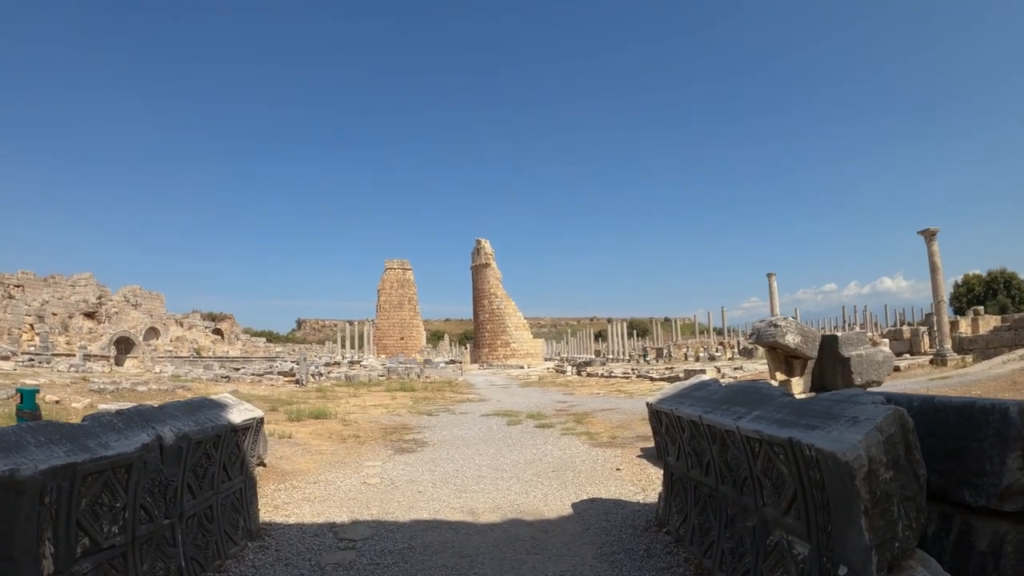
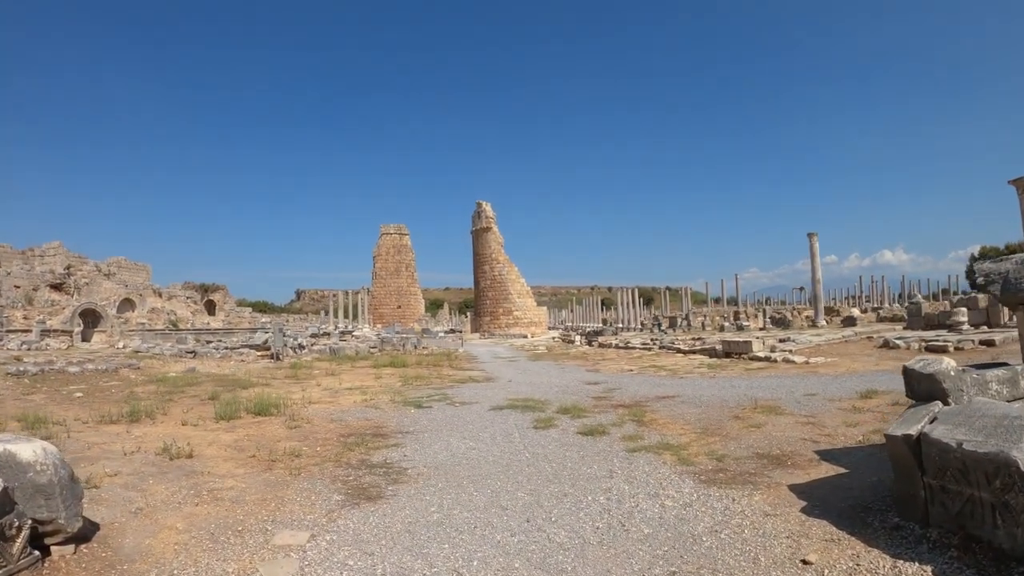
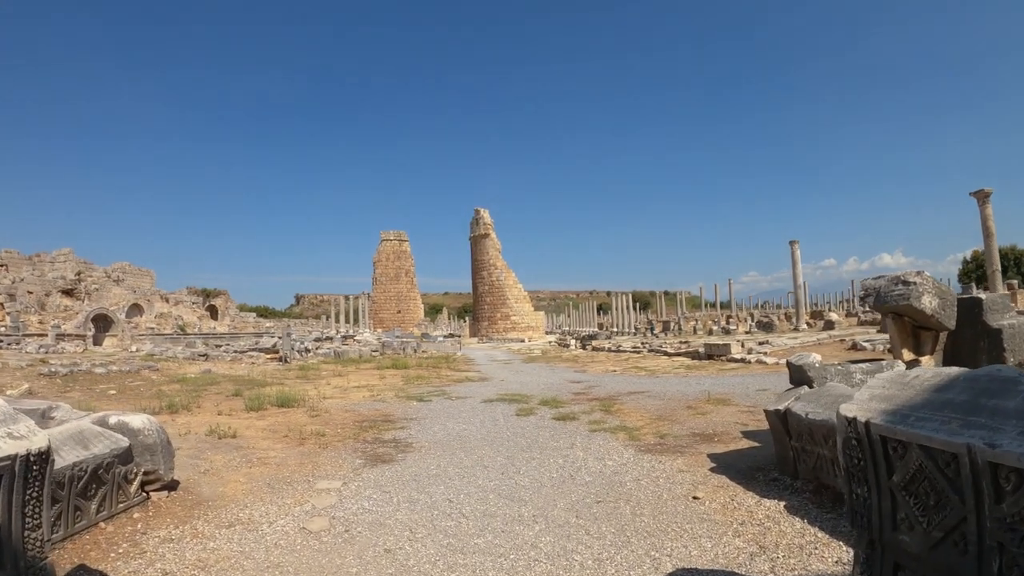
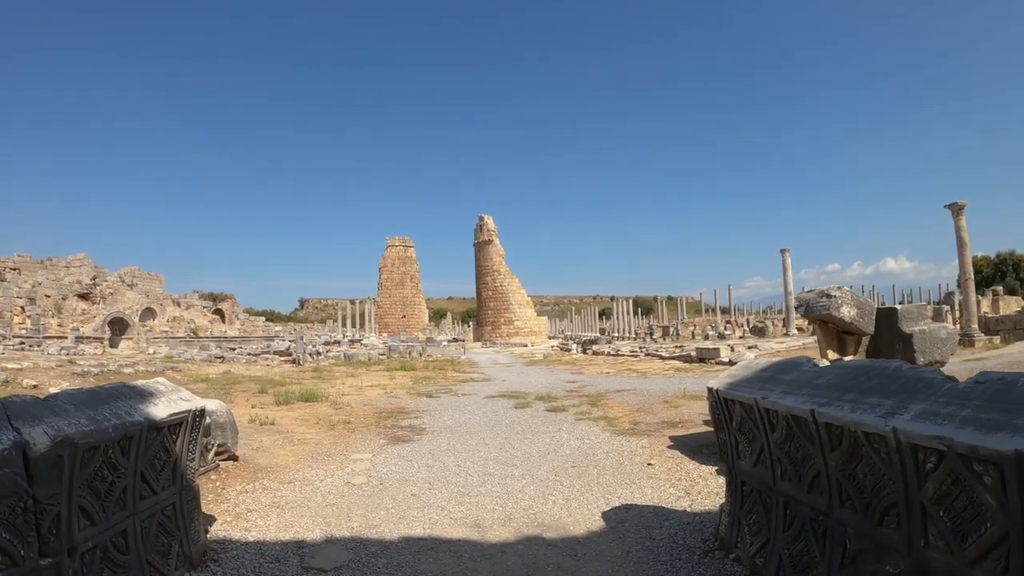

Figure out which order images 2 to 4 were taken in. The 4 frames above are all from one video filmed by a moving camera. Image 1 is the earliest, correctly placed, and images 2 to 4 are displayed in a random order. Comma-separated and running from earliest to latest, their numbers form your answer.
4, 3, 2
